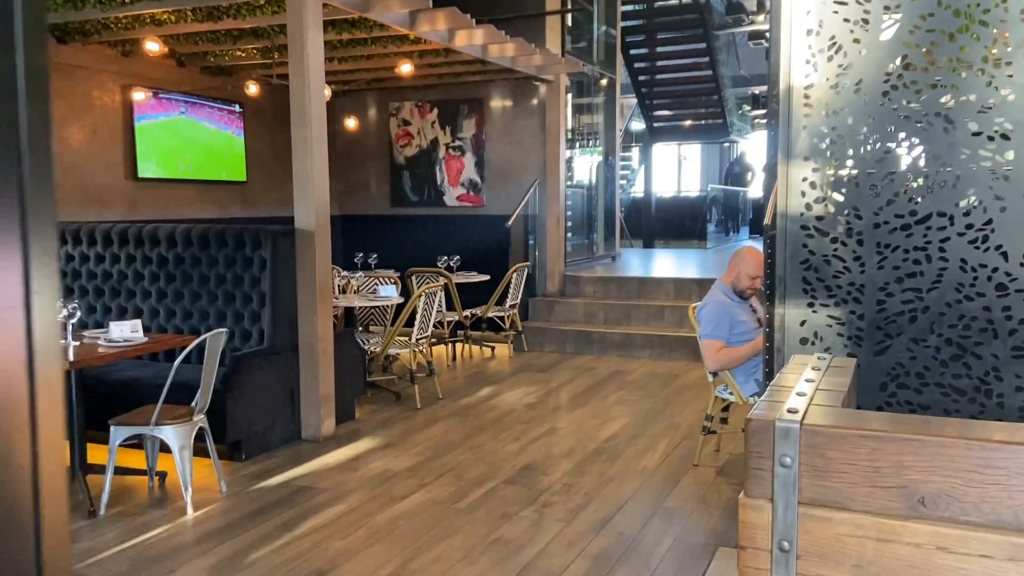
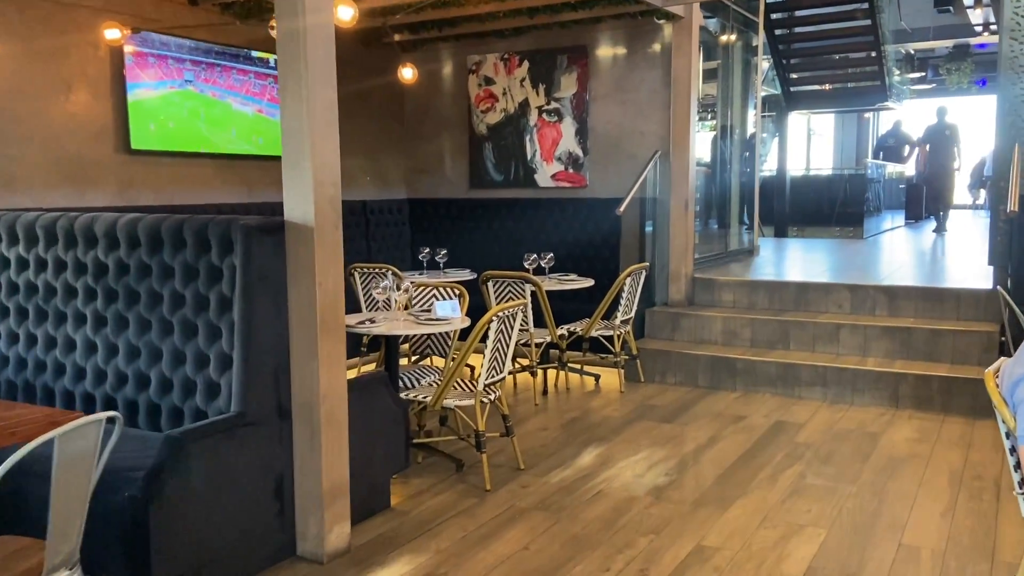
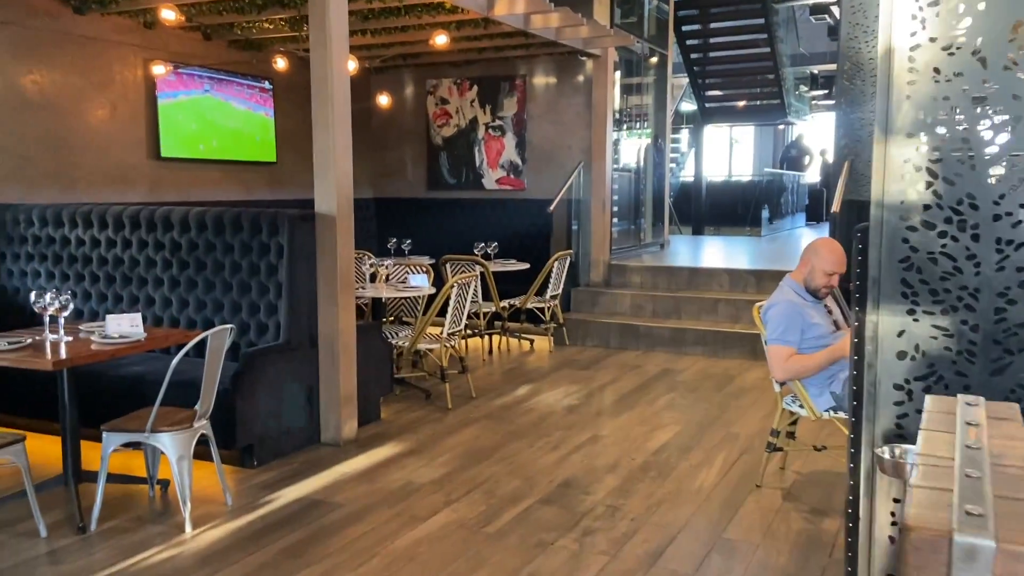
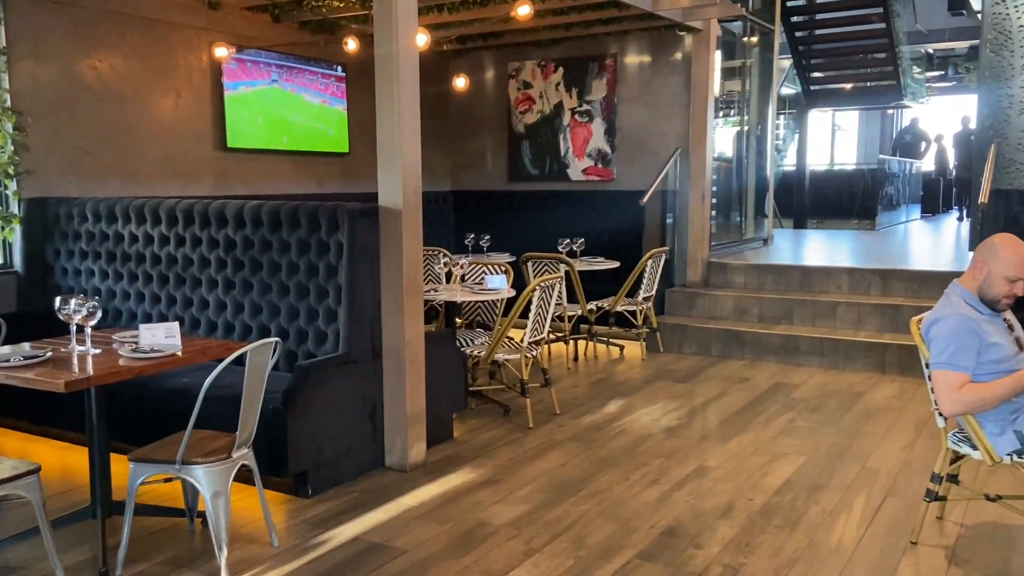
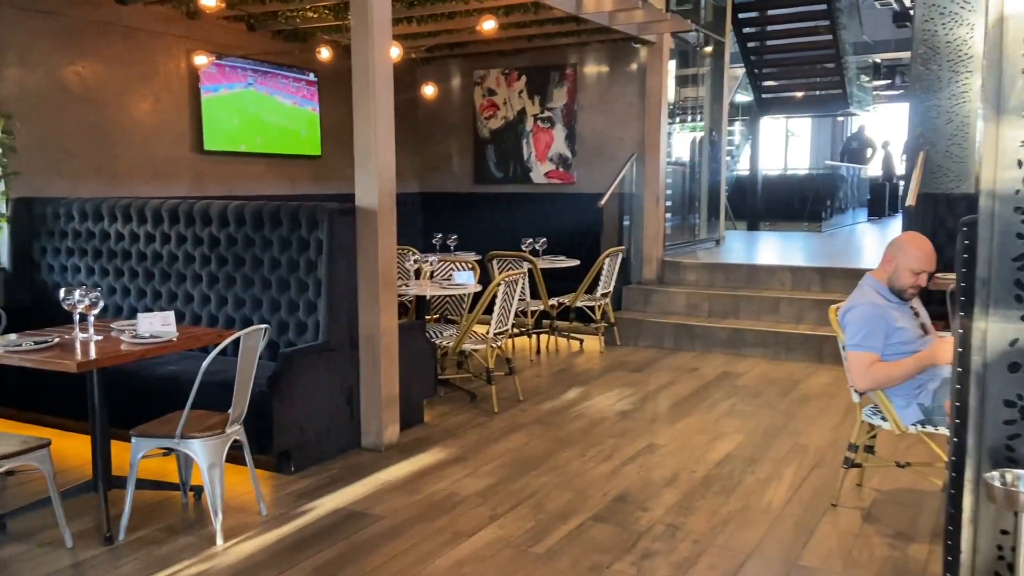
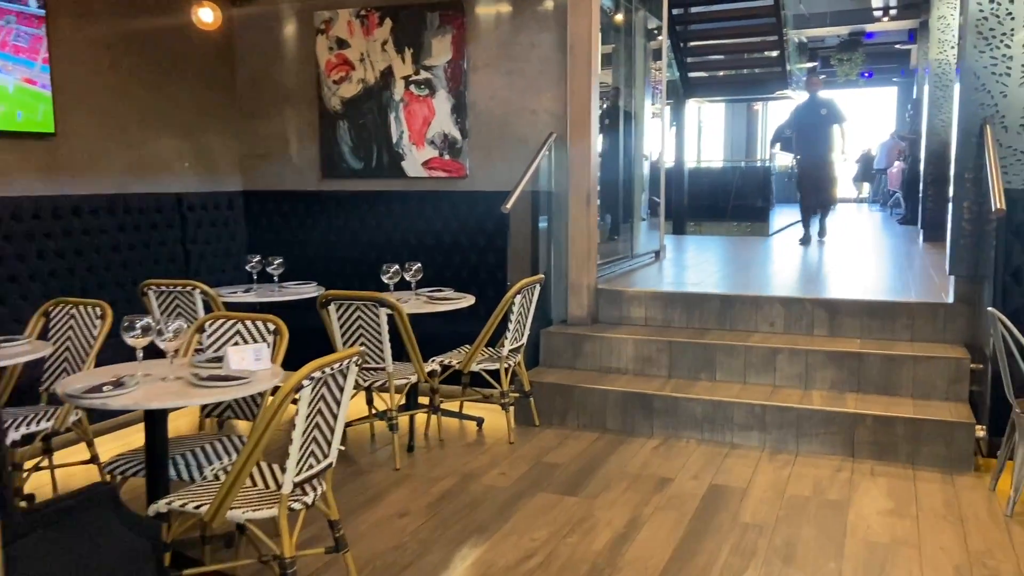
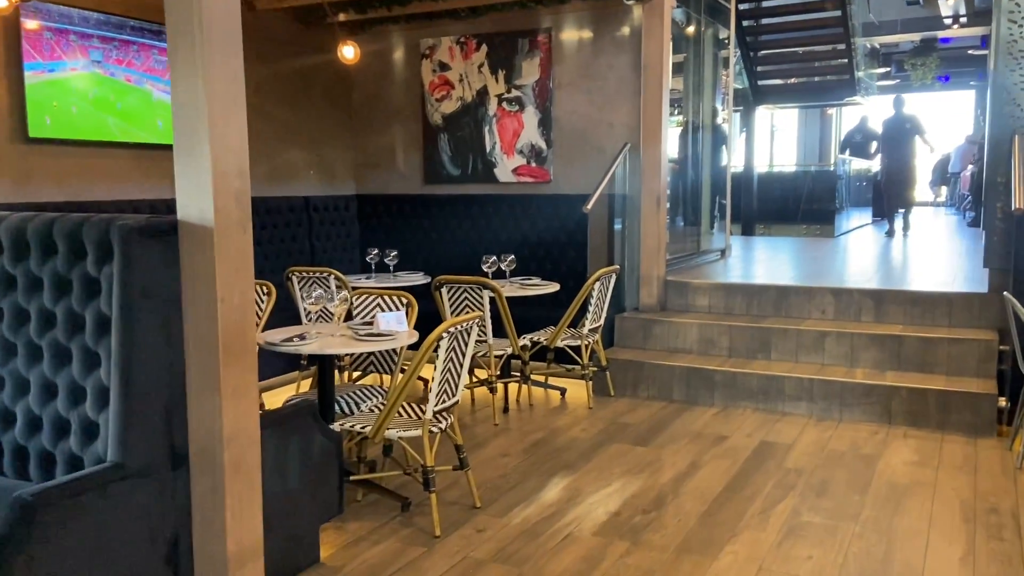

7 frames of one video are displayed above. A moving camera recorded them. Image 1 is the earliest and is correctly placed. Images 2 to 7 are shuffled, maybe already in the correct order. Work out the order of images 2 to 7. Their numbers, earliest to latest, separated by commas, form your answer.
3, 5, 4, 2, 7, 6
